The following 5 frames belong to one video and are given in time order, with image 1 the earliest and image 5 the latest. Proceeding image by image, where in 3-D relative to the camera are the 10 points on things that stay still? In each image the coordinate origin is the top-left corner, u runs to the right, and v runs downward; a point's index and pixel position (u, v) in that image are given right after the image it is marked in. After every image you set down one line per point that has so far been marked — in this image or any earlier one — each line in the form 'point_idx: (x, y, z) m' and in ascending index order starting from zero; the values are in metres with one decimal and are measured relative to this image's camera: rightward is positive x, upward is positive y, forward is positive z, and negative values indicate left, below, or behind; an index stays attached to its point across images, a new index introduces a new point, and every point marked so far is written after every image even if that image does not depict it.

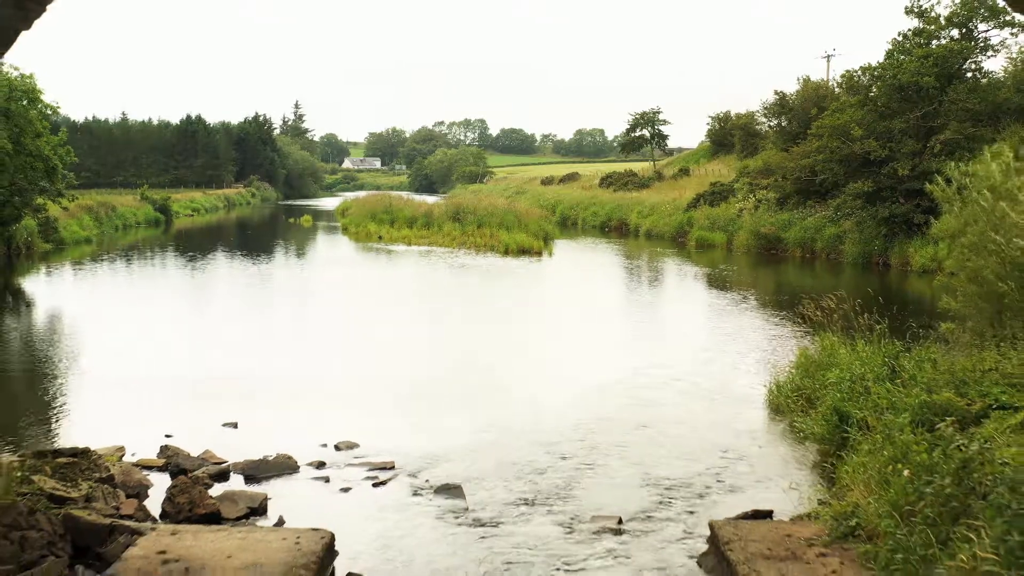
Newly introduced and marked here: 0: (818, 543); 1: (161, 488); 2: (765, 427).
0: (+1.9, -1.6, +4.7) m
1: (-2.8, -1.6, +6.1) m
2: (+2.5, -1.4, +7.5) m
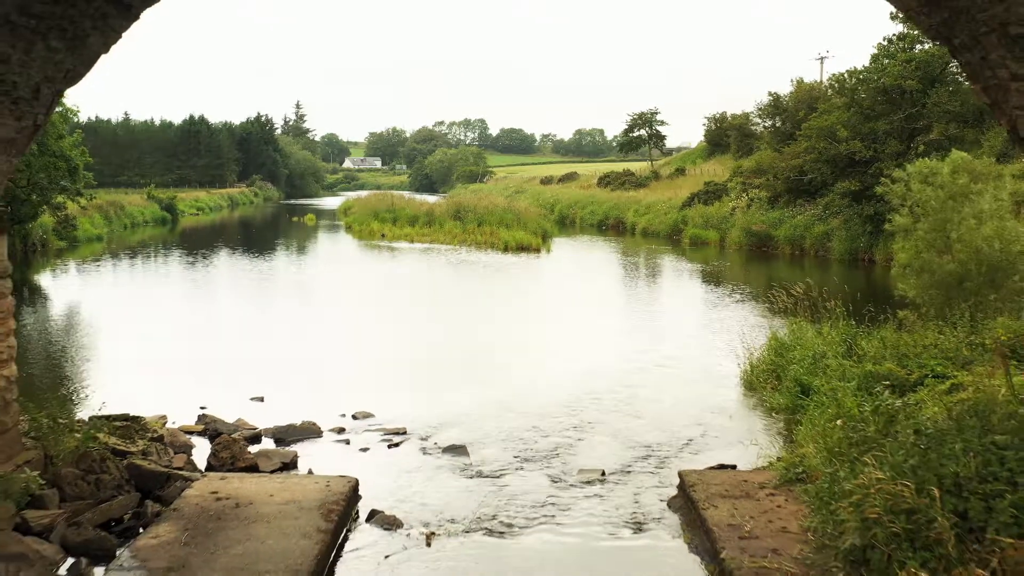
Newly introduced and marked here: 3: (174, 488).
0: (+1.9, -1.4, +5.5) m
1: (-2.8, -1.5, +6.9) m
2: (+2.5, -1.3, +8.3) m
3: (-2.5, -1.4, +5.6) m
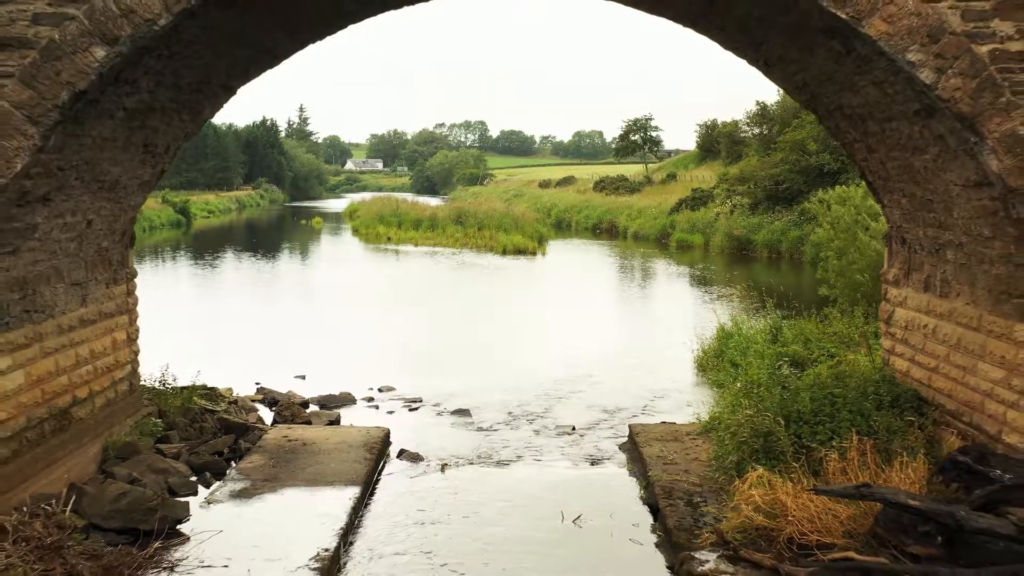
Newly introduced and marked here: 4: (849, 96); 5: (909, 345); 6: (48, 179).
0: (+1.8, -1.4, +7.5) m
1: (-2.9, -1.5, +8.9) m
2: (+2.4, -1.3, +10.3) m
3: (-2.6, -1.4, +7.5) m
4: (+2.6, +1.5, +5.9) m
5: (+3.6, -0.5, +6.8) m
6: (-3.3, +0.8, +5.4) m
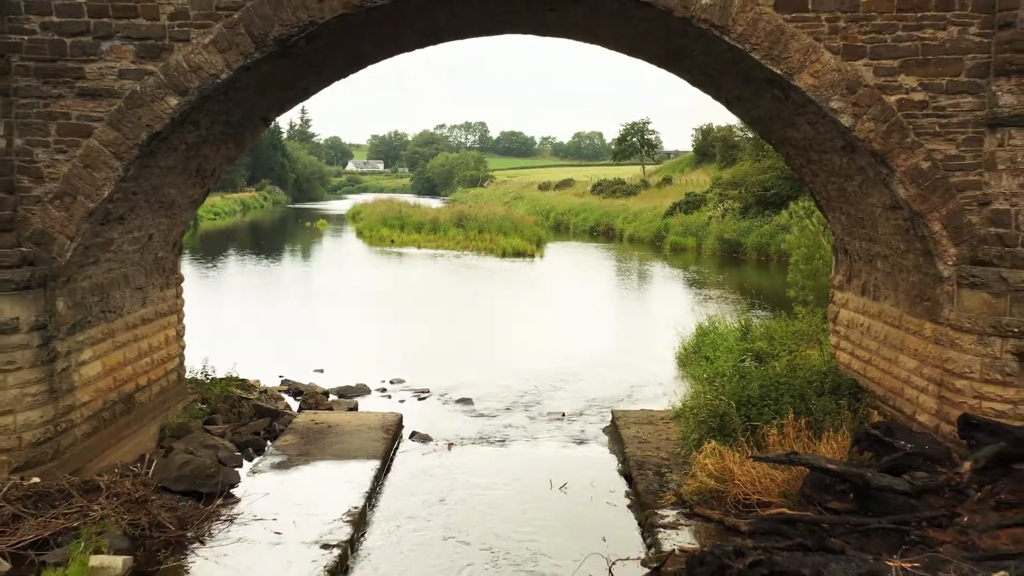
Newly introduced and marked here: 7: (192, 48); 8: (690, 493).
0: (+1.8, -1.5, +8.6) m
1: (-2.9, -1.5, +10.0) m
2: (+2.4, -1.3, +11.4) m
3: (-2.6, -1.5, +8.7) m
4: (+2.6, +1.4, +7.0) m
5: (+3.5, -0.6, +7.9) m
6: (-3.3, +0.7, +6.5) m
7: (-2.5, +1.9, +6.0) m
8: (+1.5, -1.7, +6.5) m
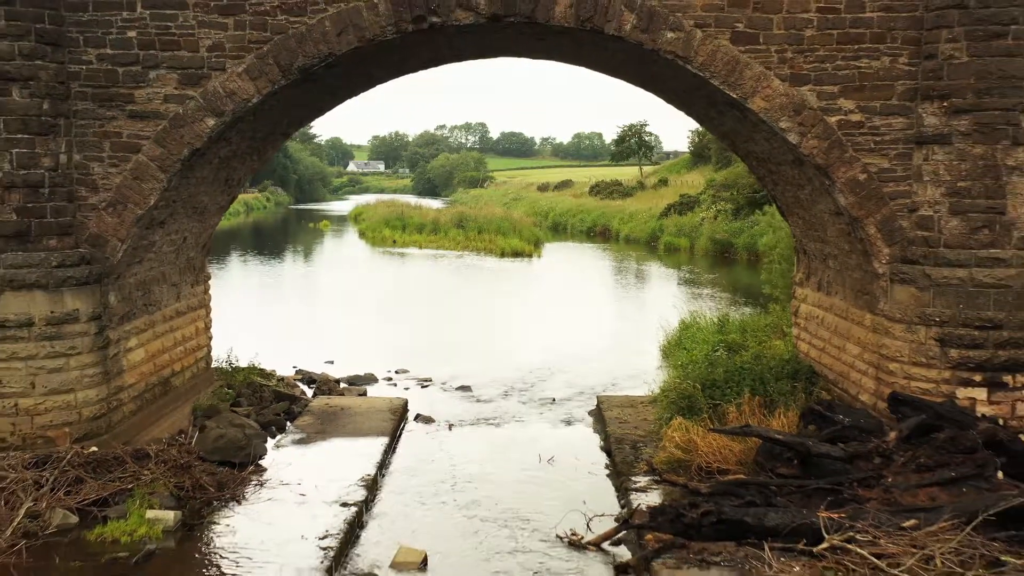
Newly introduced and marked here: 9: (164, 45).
0: (+1.7, -1.4, +9.5) m
1: (-3.0, -1.5, +10.9) m
2: (+2.3, -1.3, +12.4) m
3: (-2.7, -1.4, +9.6) m
4: (+2.5, +1.5, +7.9) m
5: (+3.5, -0.5, +8.9) m
6: (-3.4, +0.8, +7.4) m
7: (-2.6, +1.9, +6.9) m
8: (+1.4, -1.7, +7.4) m
9: (-3.2, +2.2, +6.9) m
